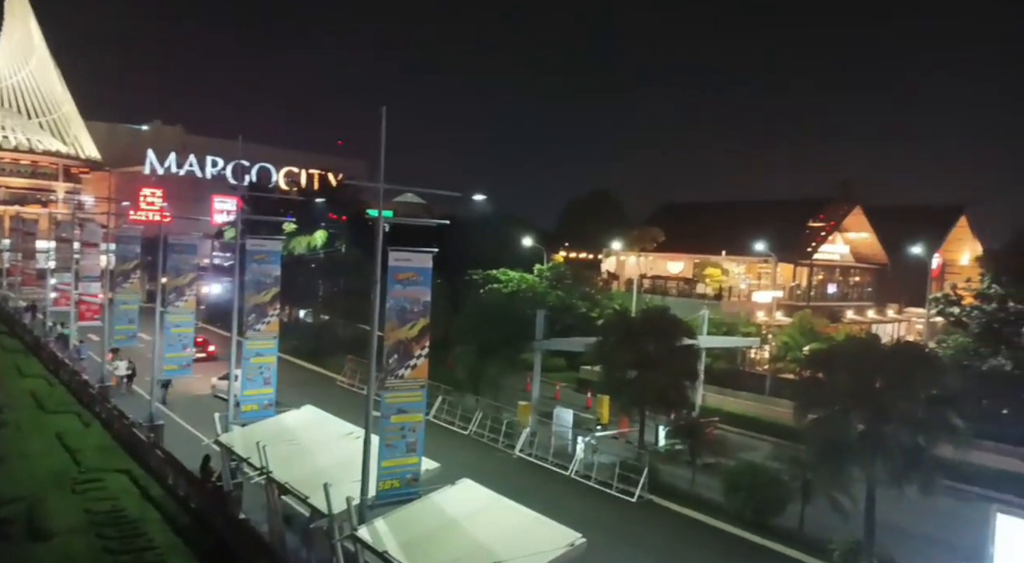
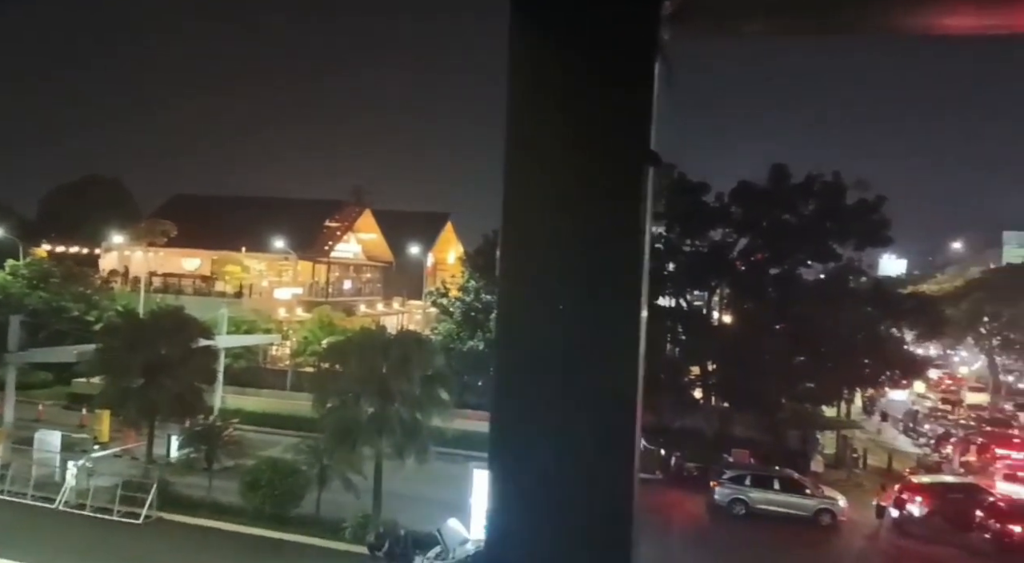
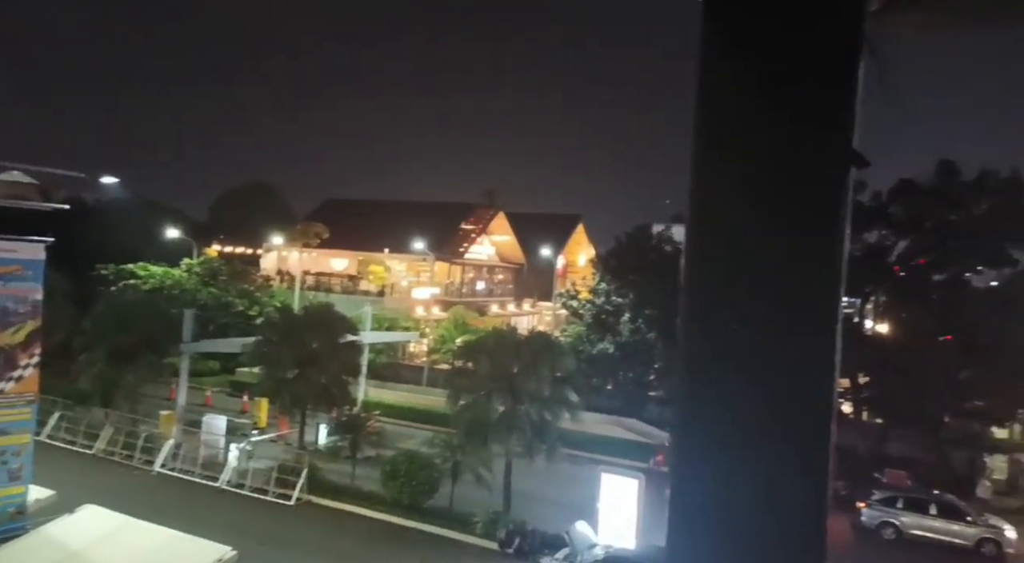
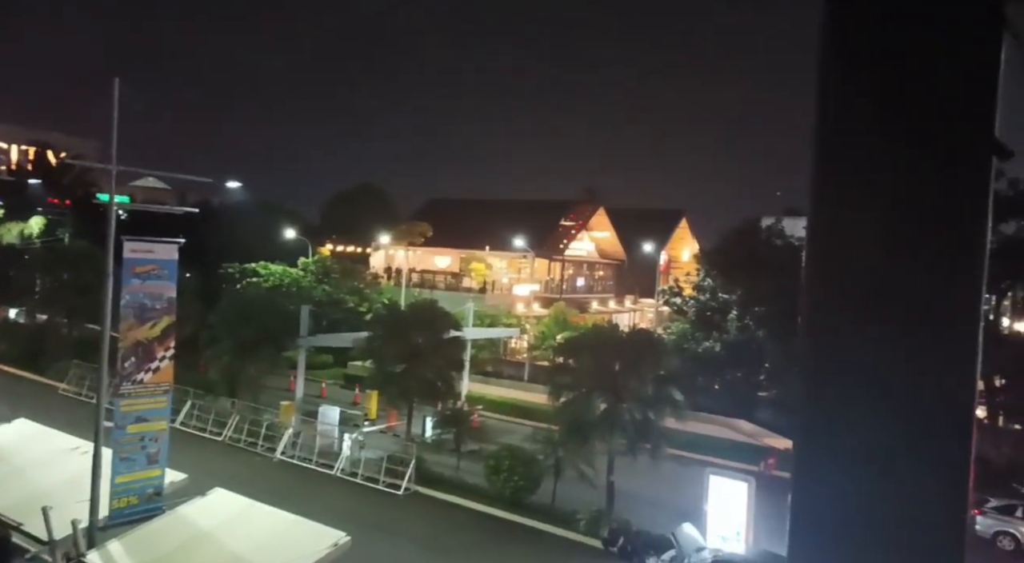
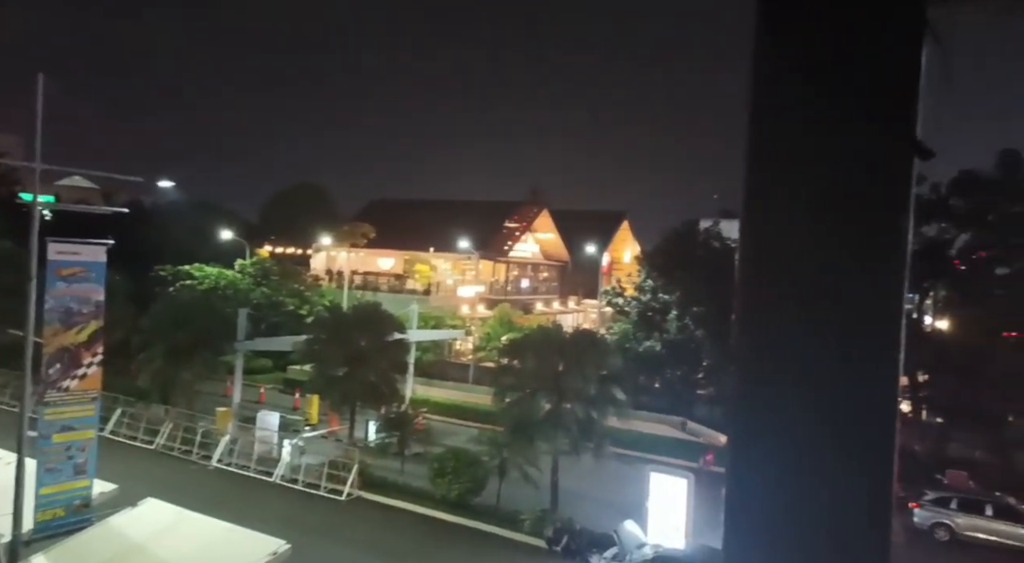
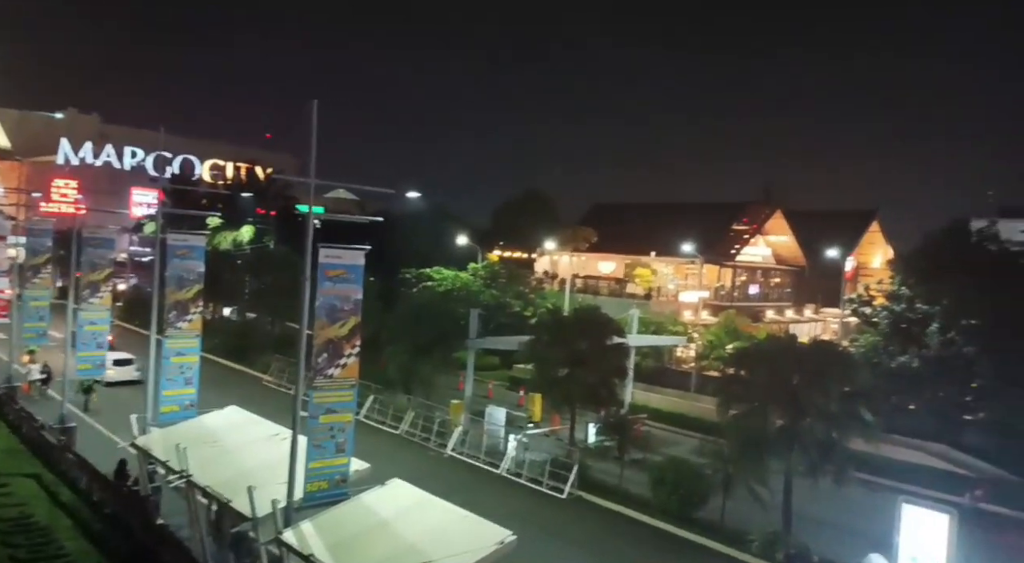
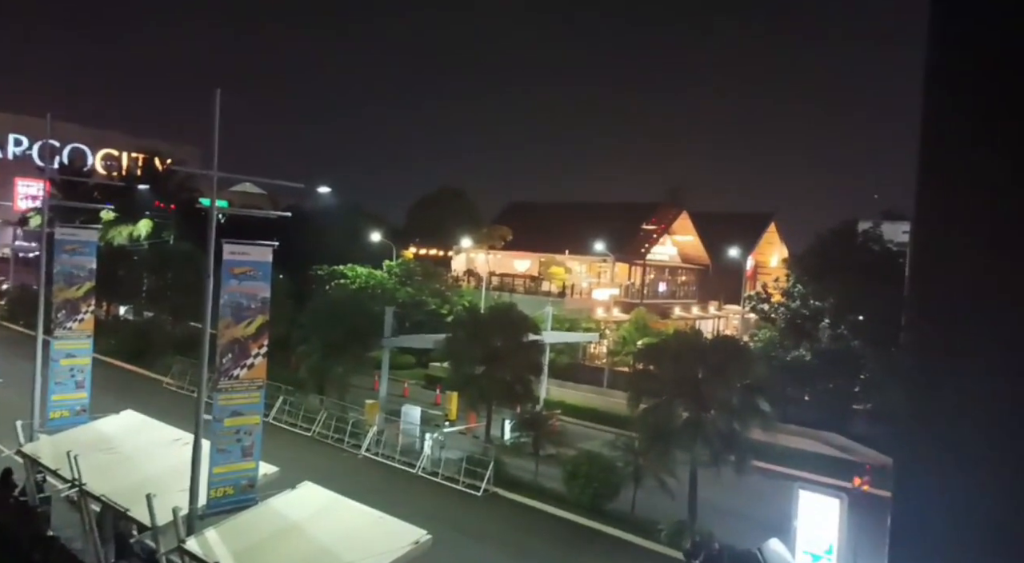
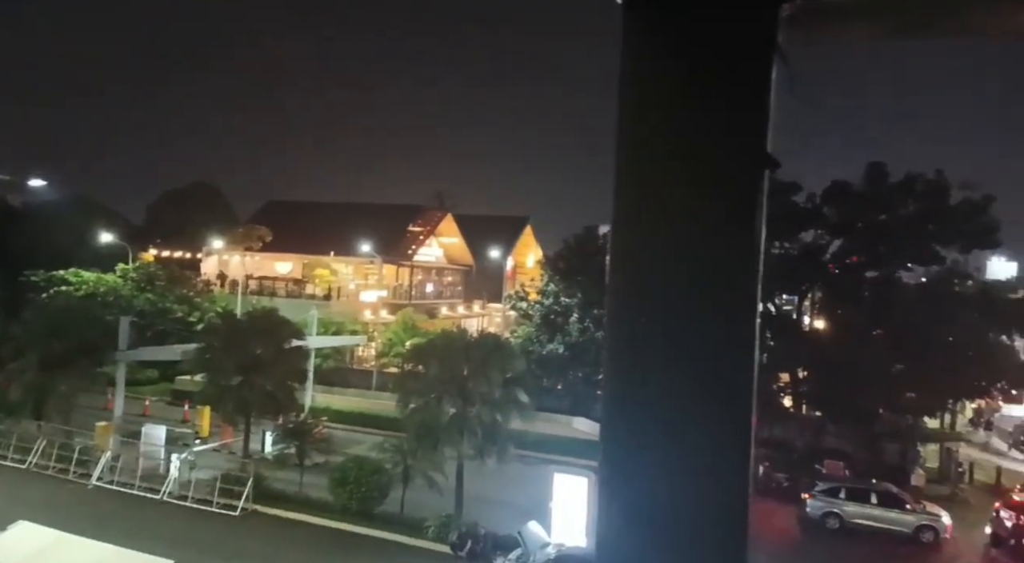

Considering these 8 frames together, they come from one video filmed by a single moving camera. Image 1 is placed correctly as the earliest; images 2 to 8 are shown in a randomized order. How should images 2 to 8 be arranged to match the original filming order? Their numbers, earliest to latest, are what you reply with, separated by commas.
6, 7, 4, 5, 3, 8, 2
